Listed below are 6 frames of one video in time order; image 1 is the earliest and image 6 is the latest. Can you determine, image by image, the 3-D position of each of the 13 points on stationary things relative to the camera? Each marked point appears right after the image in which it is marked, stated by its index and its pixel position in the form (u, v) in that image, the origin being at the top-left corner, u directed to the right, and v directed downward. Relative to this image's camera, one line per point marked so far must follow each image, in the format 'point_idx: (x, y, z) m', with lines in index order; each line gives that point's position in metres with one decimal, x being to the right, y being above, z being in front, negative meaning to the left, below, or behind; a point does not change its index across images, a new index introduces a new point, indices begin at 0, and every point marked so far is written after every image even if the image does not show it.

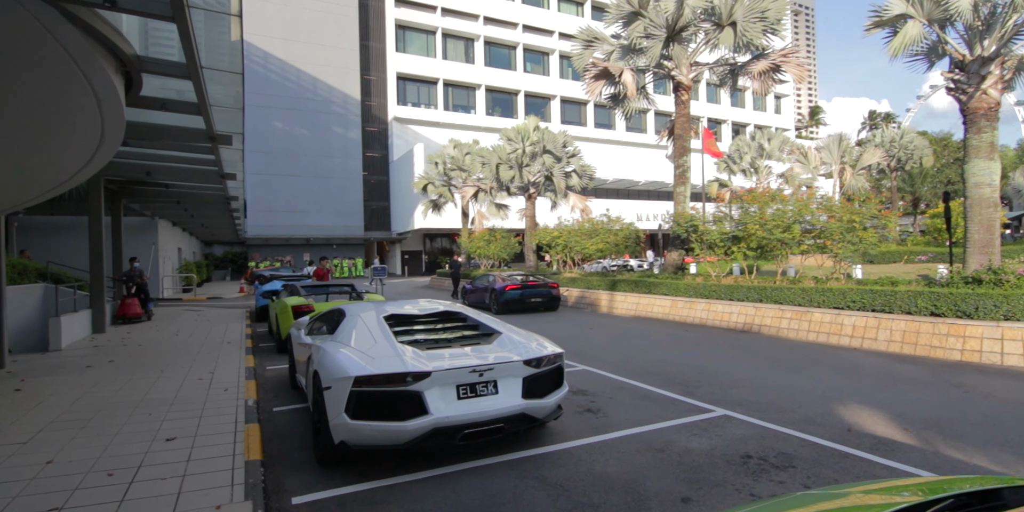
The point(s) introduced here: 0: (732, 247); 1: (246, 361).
0: (+5.8, +0.2, +13.9) m
1: (-4.3, -1.7, +8.6) m
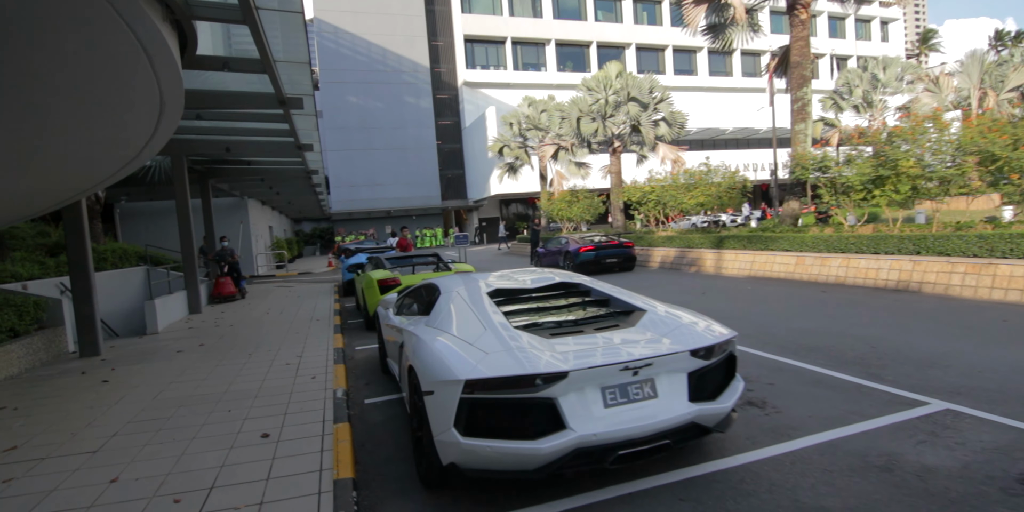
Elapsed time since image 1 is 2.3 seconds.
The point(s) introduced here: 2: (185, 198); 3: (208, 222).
0: (+7.9, +1.4, +11.7) m
1: (-2.7, -1.3, +8.0) m
2: (-7.5, +1.3, +12.2) m
3: (-9.0, +1.0, +15.7) m
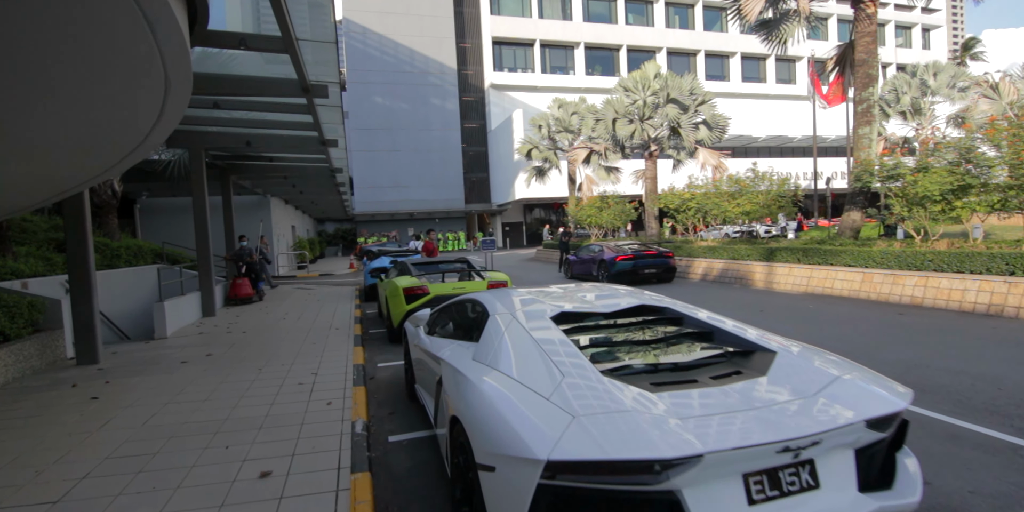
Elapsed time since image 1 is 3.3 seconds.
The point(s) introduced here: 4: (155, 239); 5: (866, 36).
0: (+8.7, +1.1, +10.5) m
1: (-2.1, -1.3, +7.2) m
2: (-6.7, +1.3, +11.6) m
3: (-8.1, +1.0, +15.1) m
4: (-11.6, +0.5, +17.4) m
5: (+8.2, +5.1, +12.4) m
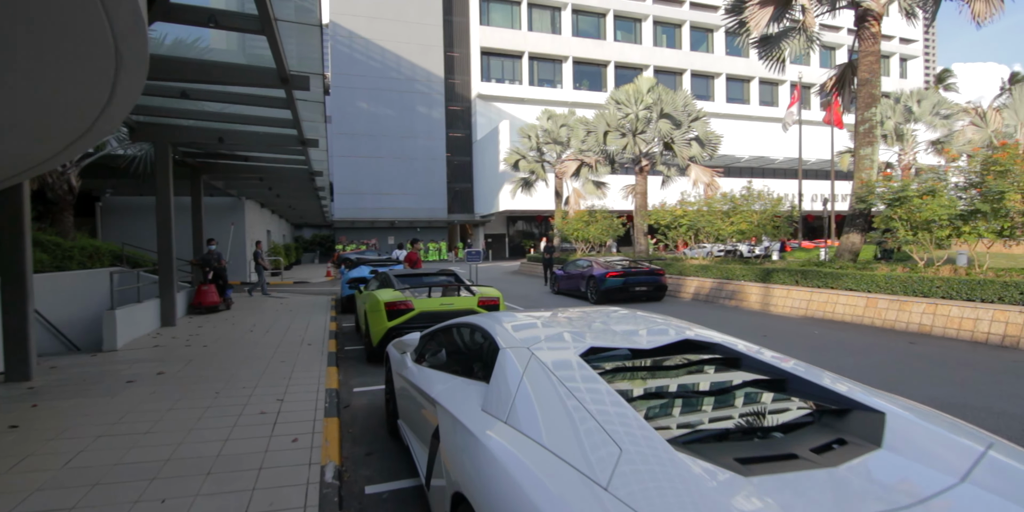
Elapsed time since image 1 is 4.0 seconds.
0: (+8.5, +0.6, +10.1) m
1: (-2.2, -1.5, +6.4) m
2: (-6.9, +1.3, +10.7) m
3: (-8.4, +0.9, +14.2) m
4: (-12.0, +0.5, +16.3) m
5: (+8.1, +4.5, +12.1) m
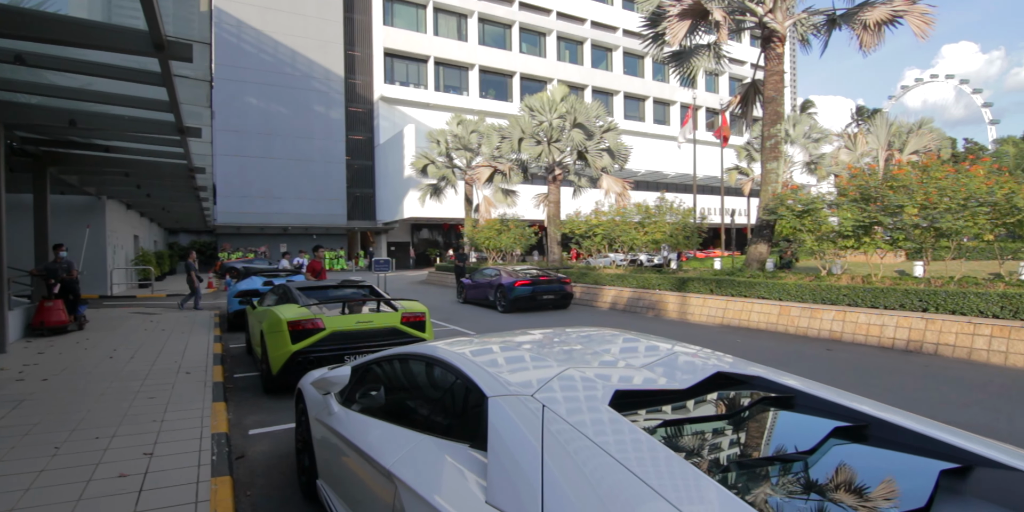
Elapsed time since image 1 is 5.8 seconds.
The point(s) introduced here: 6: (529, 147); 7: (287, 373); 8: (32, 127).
0: (+7.0, +0.4, +10.8) m
1: (-2.8, -1.6, +5.1) m
2: (-8.2, +1.1, +8.5) m
3: (-10.3, +0.7, +11.7) m
4: (-14.3, +0.3, +13.1) m
5: (+6.3, +4.3, +12.7) m
6: (+0.6, +4.0, +19.6) m
7: (-2.7, -1.4, +6.3) m
8: (-8.1, +2.2, +9.0) m
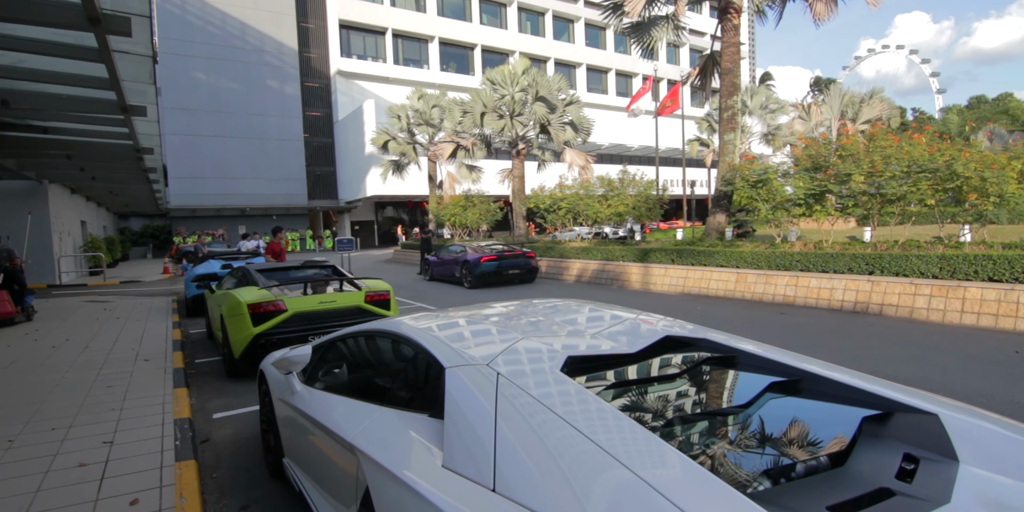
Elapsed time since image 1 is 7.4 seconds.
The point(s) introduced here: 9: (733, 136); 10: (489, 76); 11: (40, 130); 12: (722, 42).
0: (+6.3, +1.1, +11.2) m
1: (-3.2, -1.4, +5.0) m
2: (-8.8, +1.3, +8.0) m
3: (-11.1, +0.9, +11.0) m
4: (-15.2, +0.4, +12.2) m
5: (+5.3, +5.1, +12.9) m
6: (-0.7, +4.9, +19.5) m
7: (-3.1, -1.2, +6.2) m
8: (-8.7, +2.3, +8.4) m
9: (+5.4, +2.9, +13.0) m
10: (-0.8, +6.5, +19.4) m
11: (-8.8, +2.4, +10.0) m
12: (+5.0, +5.1, +12.8) m
